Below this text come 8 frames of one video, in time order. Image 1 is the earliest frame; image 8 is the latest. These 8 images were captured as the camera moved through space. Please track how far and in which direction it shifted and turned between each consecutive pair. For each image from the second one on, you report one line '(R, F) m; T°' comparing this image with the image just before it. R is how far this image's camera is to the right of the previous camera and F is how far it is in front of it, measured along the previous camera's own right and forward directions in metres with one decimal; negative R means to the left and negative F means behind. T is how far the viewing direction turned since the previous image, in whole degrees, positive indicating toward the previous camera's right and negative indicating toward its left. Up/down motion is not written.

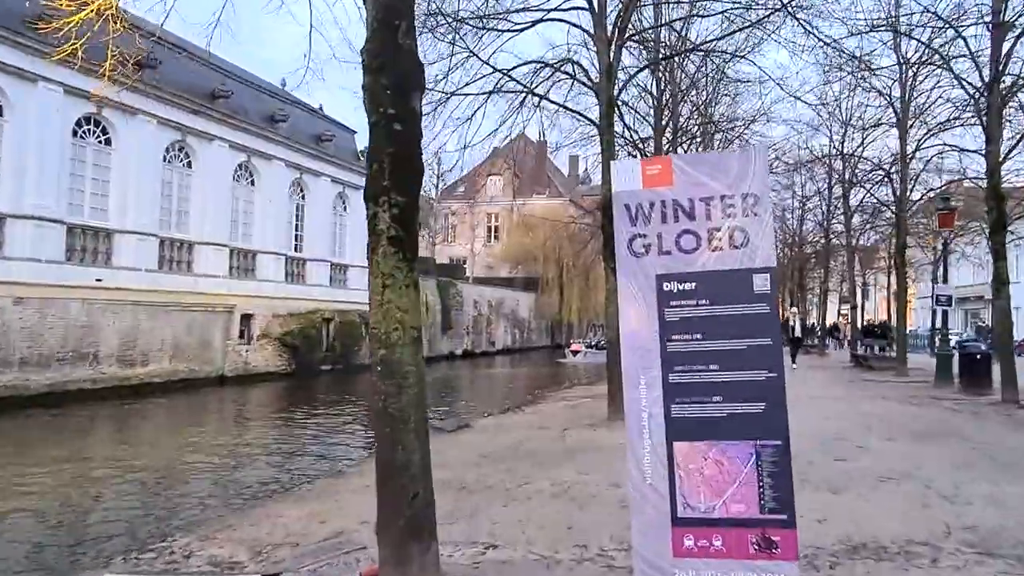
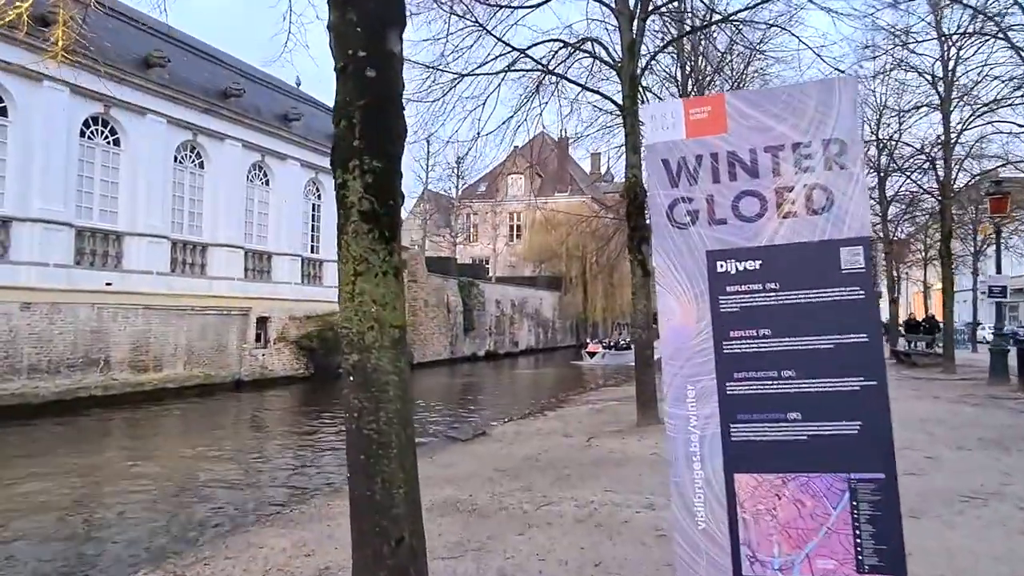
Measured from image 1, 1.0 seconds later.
(+0.1, +0.8) m; -2°
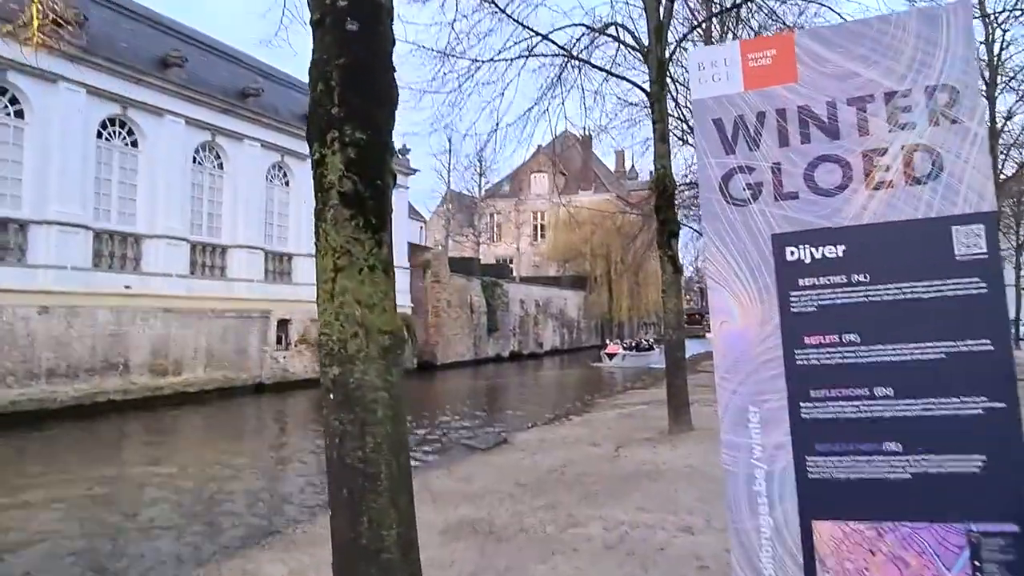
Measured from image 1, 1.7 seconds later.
(0.0, +0.5) m; -2°
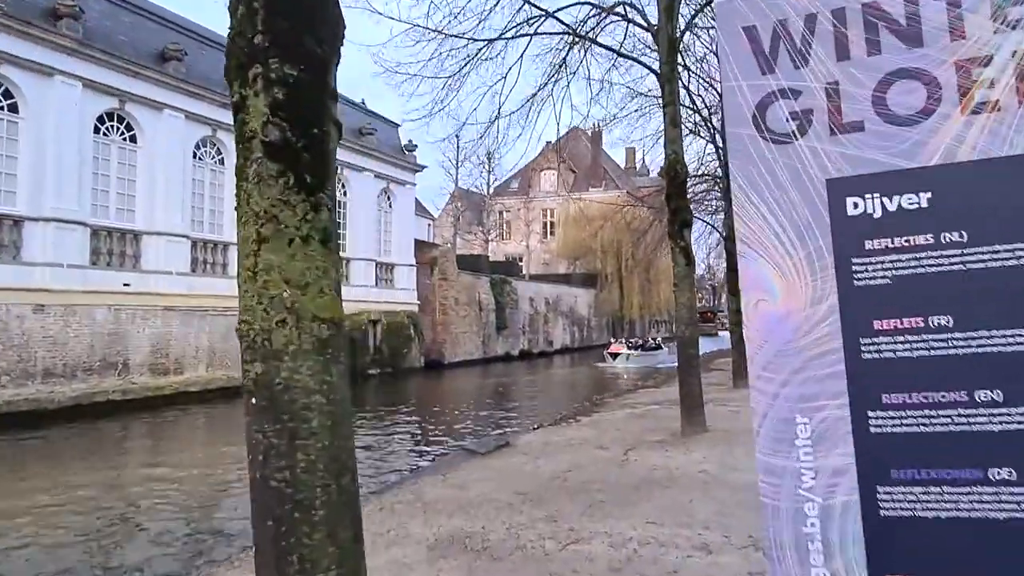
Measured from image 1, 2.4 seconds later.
(+0.1, +0.5) m; -1°
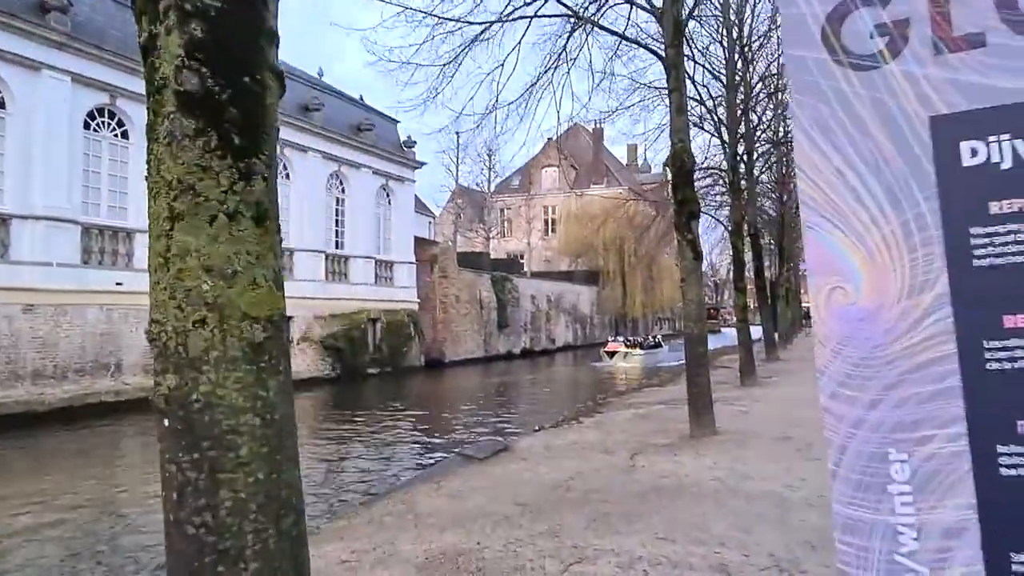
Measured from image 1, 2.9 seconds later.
(0.0, +0.4) m; 0°
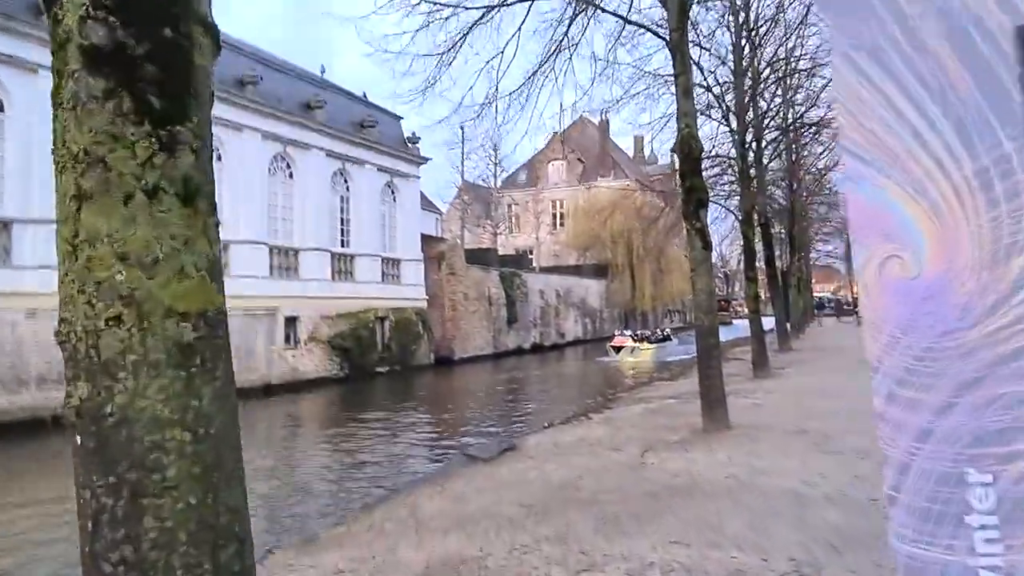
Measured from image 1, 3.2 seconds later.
(+0.1, +0.2) m; -1°
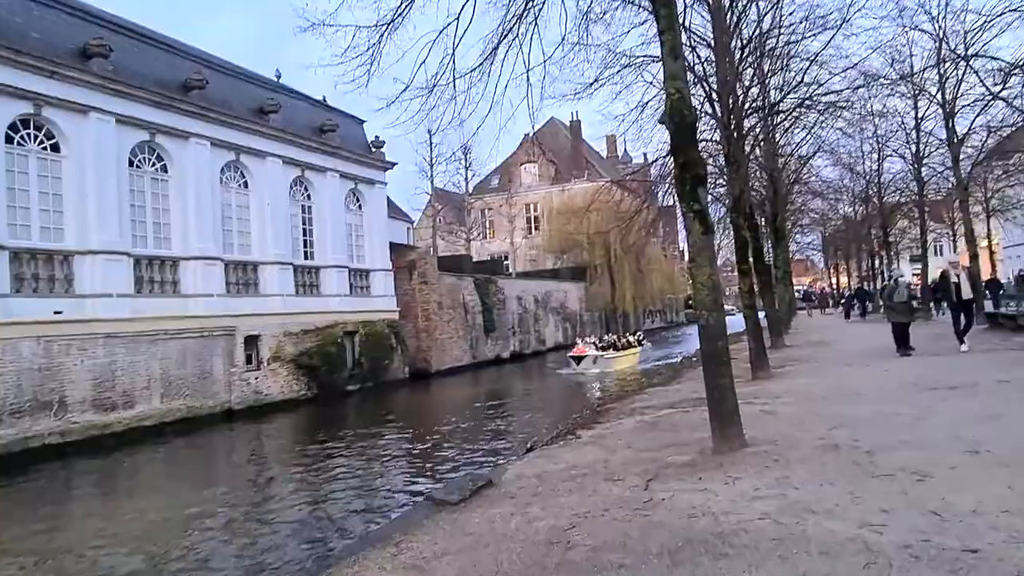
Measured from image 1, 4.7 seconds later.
(+0.1, +1.3) m; +2°
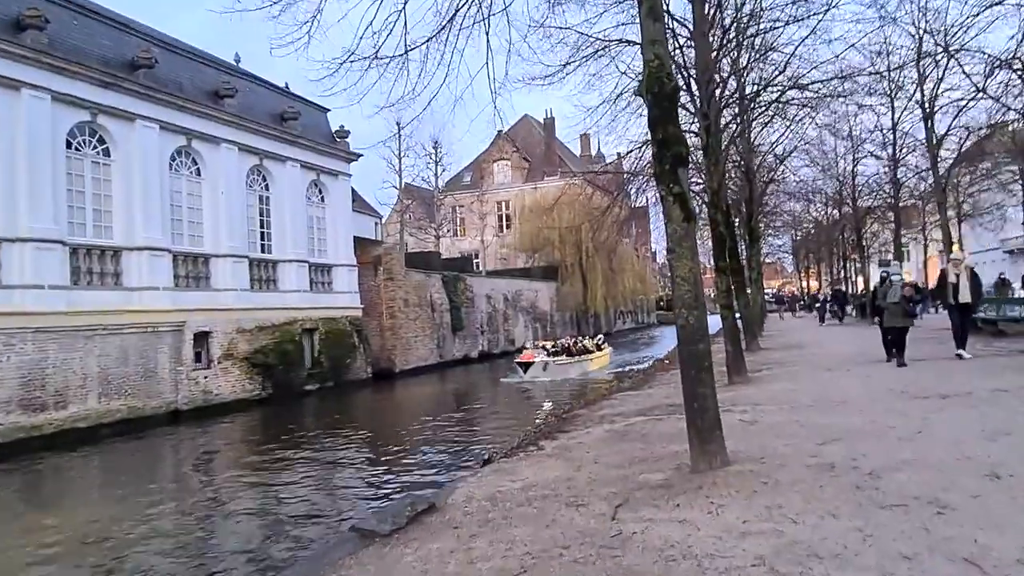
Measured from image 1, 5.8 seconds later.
(+0.2, +0.9) m; +2°
